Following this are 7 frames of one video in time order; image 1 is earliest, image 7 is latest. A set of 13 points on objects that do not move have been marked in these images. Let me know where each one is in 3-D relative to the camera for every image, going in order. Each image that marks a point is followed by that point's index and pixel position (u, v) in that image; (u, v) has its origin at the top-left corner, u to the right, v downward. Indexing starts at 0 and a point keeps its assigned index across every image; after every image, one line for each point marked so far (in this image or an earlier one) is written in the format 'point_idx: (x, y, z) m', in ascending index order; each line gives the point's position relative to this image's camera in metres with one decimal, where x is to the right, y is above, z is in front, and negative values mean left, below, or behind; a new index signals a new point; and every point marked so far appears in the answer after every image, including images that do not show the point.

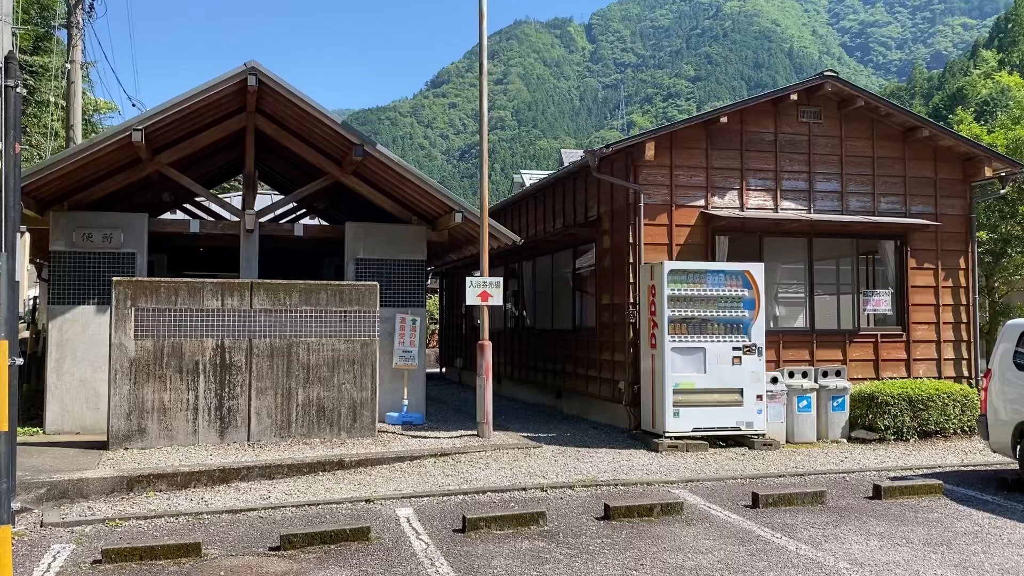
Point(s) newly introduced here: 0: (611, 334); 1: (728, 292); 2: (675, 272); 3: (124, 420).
0: (+1.3, -0.6, +10.1) m
1: (+2.5, 0.0, +8.7) m
2: (+1.9, +0.2, +8.6) m
3: (-4.1, -1.4, +8.0) m
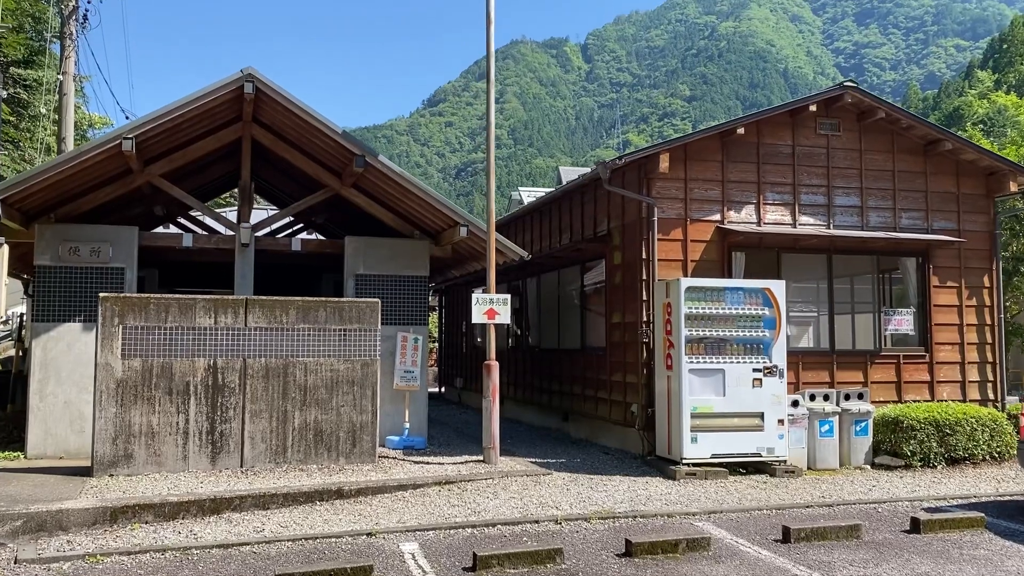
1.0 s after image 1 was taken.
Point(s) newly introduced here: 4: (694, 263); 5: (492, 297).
0: (+1.4, -0.8, +9.6) m
1: (+2.6, -0.2, +8.3) m
2: (+2.0, 0.0, +8.2) m
3: (-4.0, -1.6, +7.6) m
4: (+2.2, +0.3, +9.1) m
5: (-0.2, -0.1, +8.7) m
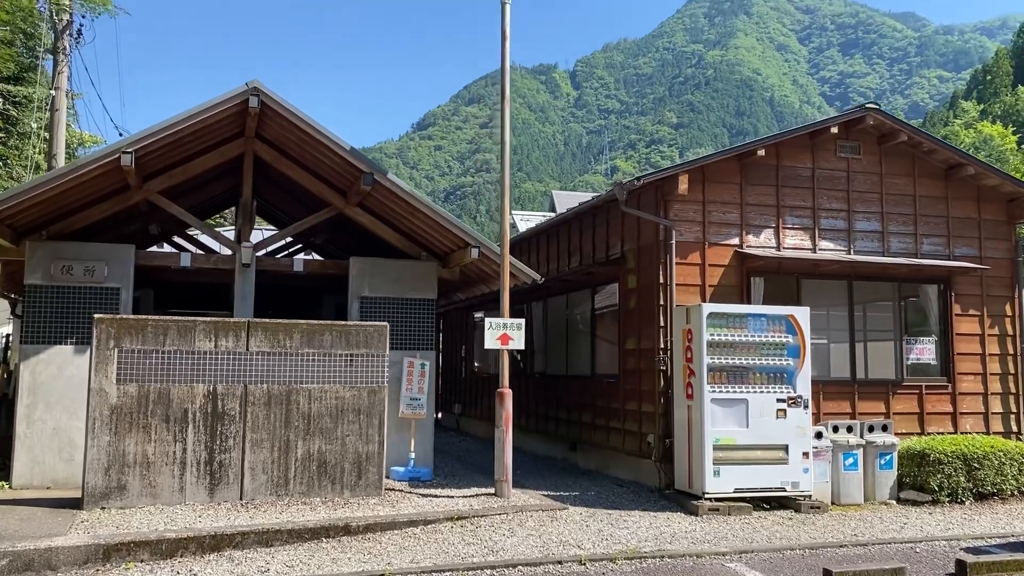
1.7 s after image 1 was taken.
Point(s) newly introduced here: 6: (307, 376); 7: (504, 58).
0: (+1.5, -1.2, +9.3) m
1: (+2.7, -0.5, +8.0) m
2: (+2.1, -0.3, +7.9) m
3: (-3.8, -1.8, +7.1) m
4: (+2.3, 0.0, +8.8) m
5: (-0.1, -0.4, +8.3) m
6: (-2.1, -0.9, +7.7) m
7: (-0.1, +2.6, +8.5) m
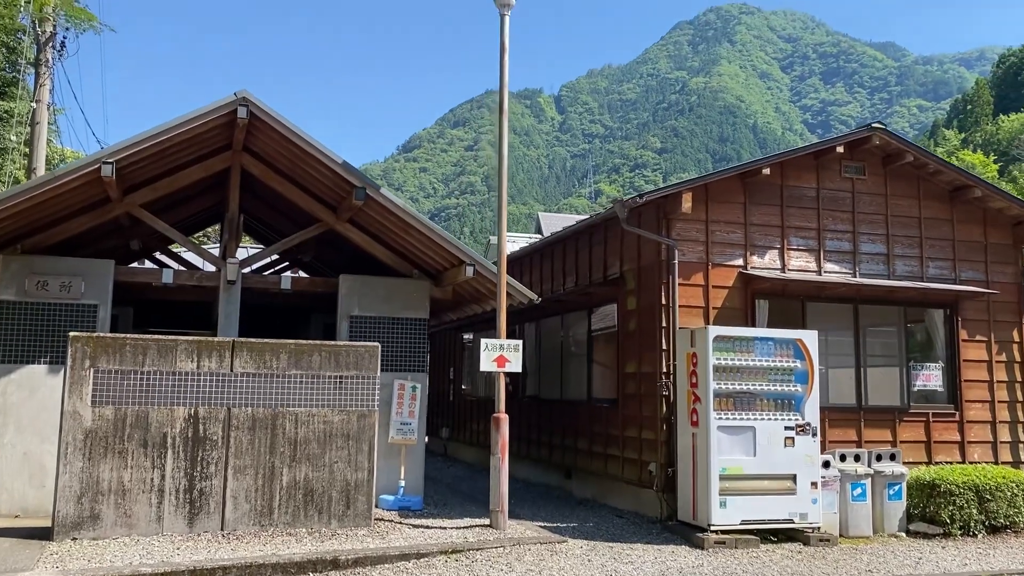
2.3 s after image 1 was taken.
0: (+1.5, -1.4, +9.0) m
1: (+2.7, -0.8, +7.7) m
2: (+2.1, -0.5, +7.7) m
3: (-3.9, -1.9, +6.7) m
4: (+2.3, -0.2, +8.5) m
5: (-0.1, -0.6, +8.0) m
6: (-2.1, -1.1, +7.4) m
7: (-0.1, +2.4, +8.3) m
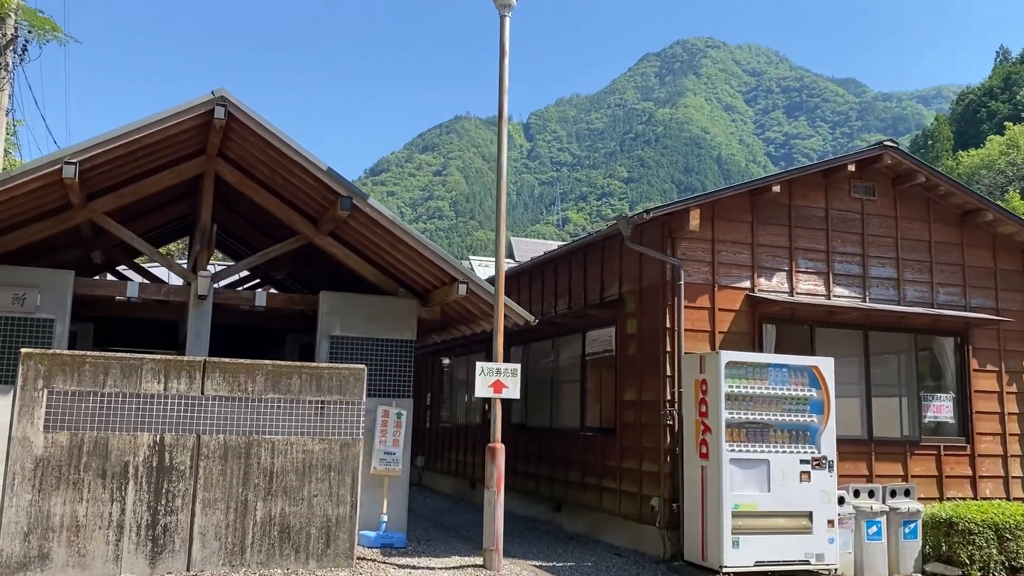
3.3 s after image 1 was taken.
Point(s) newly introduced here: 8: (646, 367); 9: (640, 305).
0: (+1.4, -1.7, +8.4) m
1: (+2.7, -1.0, +7.2) m
2: (+2.1, -0.7, +7.2) m
3: (-3.8, -2.0, +5.9) m
4: (+2.2, -0.5, +8.1) m
5: (-0.1, -0.8, +7.4) m
6: (-2.1, -1.2, +6.7) m
7: (-0.1, +2.2, +7.8) m
8: (+1.5, -0.9, +8.4) m
9: (+1.5, -0.2, +8.6) m
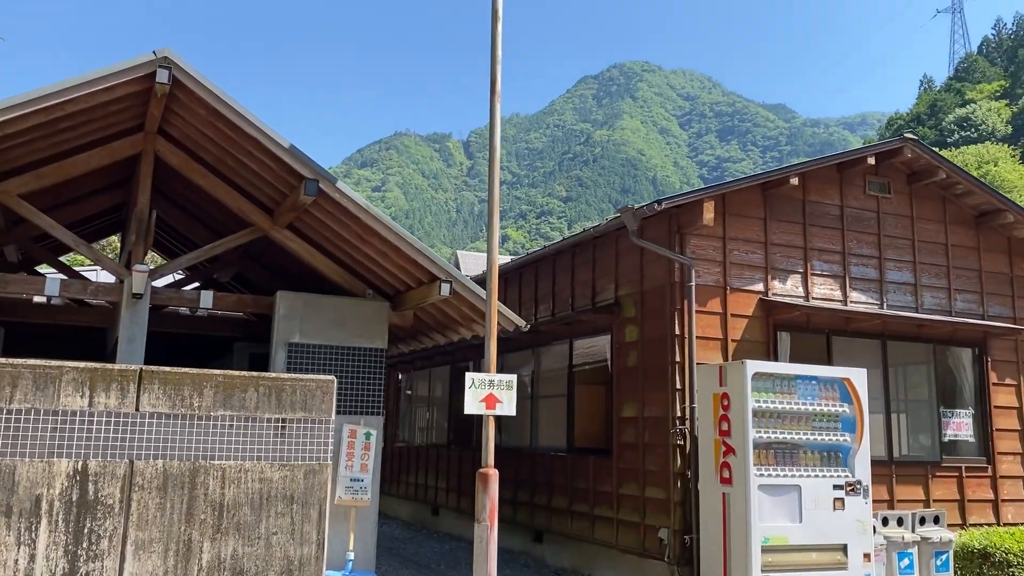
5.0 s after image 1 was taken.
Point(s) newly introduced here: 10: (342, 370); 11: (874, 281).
0: (+1.3, -1.7, +7.5) m
1: (+2.7, -1.0, +6.5) m
2: (+2.1, -0.7, +6.3) m
3: (-3.7, -1.9, +4.6) m
4: (+2.1, -0.5, +7.3) m
5: (-0.2, -0.8, +6.4) m
6: (-2.1, -1.2, +5.5) m
7: (-0.1, +2.2, +6.9) m
8: (+1.4, -0.9, +7.5) m
9: (+1.3, -0.2, +7.7) m
10: (-1.7, -0.8, +7.5) m
11: (+3.8, +0.1, +7.9) m
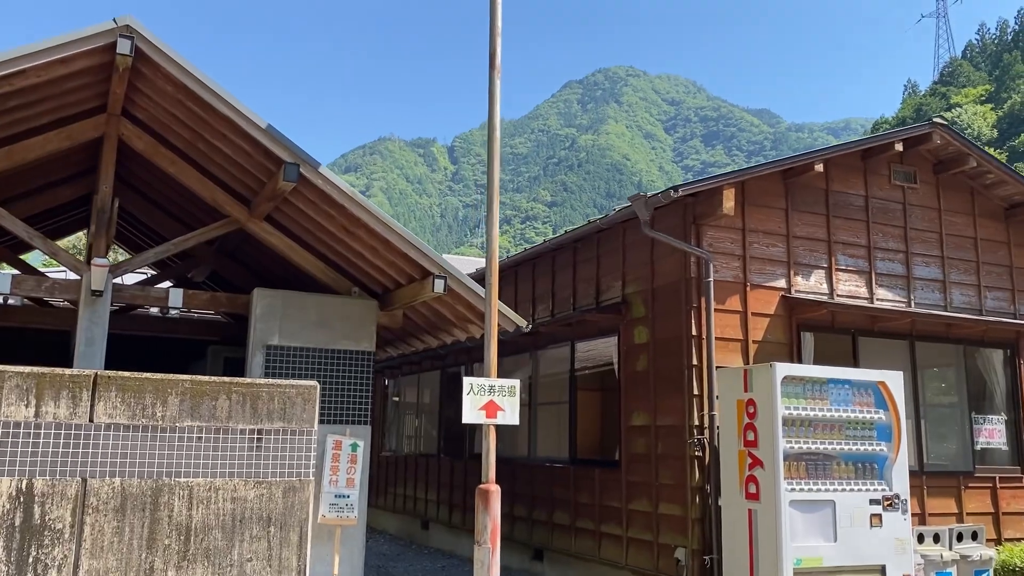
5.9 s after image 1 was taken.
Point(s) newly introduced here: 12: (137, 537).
0: (+1.3, -1.7, +6.9) m
1: (+2.7, -1.0, +5.9) m
2: (+2.1, -0.7, +5.7) m
3: (-3.7, -1.9, +3.9) m
4: (+2.2, -0.5, +6.7) m
5: (-0.1, -0.7, +5.8) m
6: (-2.0, -1.1, +4.8) m
7: (-0.1, +2.2, +6.2) m
8: (+1.4, -0.9, +6.9) m
9: (+1.3, -0.2, +7.1) m
10: (-1.7, -0.8, +6.8) m
11: (+3.8, +0.1, +7.3) m
12: (-2.3, -1.5, +4.6) m
